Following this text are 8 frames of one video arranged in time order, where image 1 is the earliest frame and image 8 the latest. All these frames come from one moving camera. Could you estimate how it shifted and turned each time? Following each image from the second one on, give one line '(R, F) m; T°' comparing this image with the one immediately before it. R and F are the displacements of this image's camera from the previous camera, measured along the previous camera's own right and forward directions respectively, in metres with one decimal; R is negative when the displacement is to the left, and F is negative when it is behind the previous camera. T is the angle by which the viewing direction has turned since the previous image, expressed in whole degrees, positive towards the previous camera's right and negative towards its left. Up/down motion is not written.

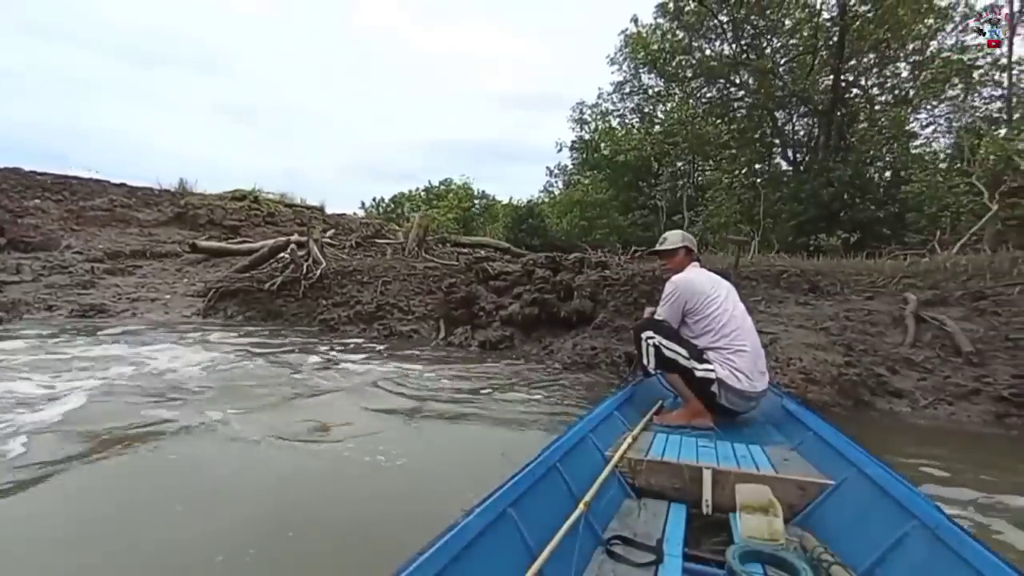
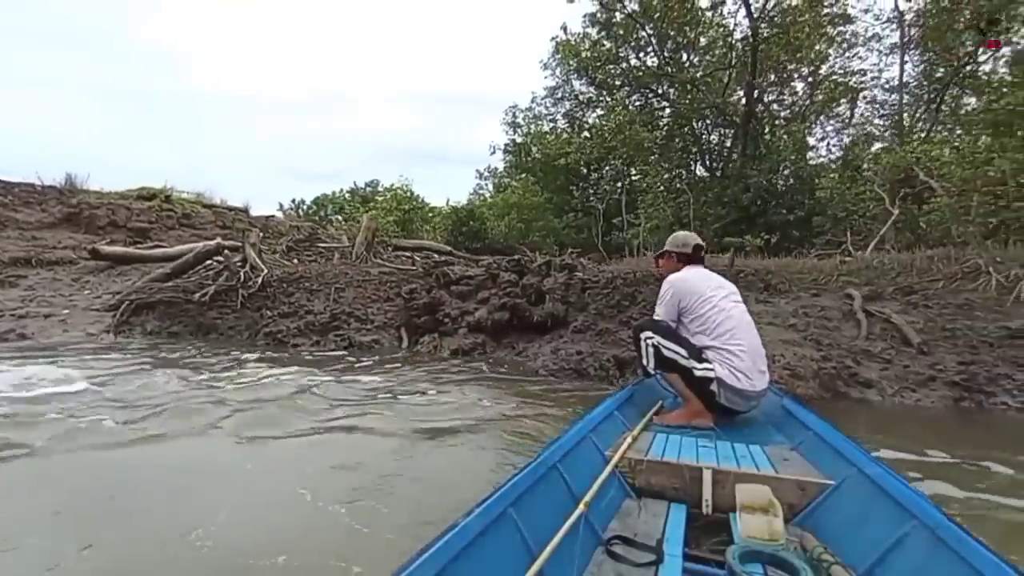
(-0.8, +0.4) m; +9°
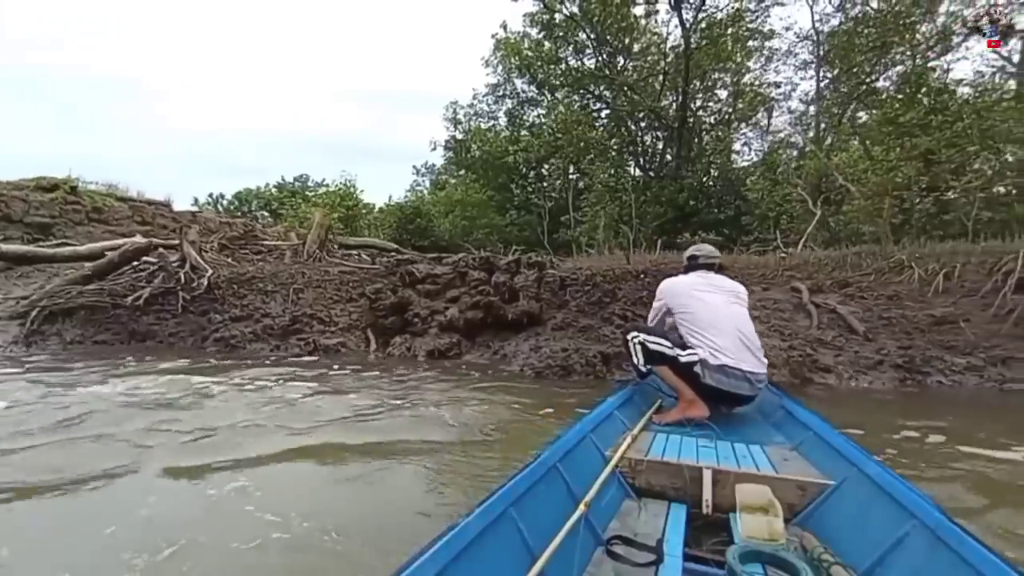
(-0.7, +0.1) m; +8°
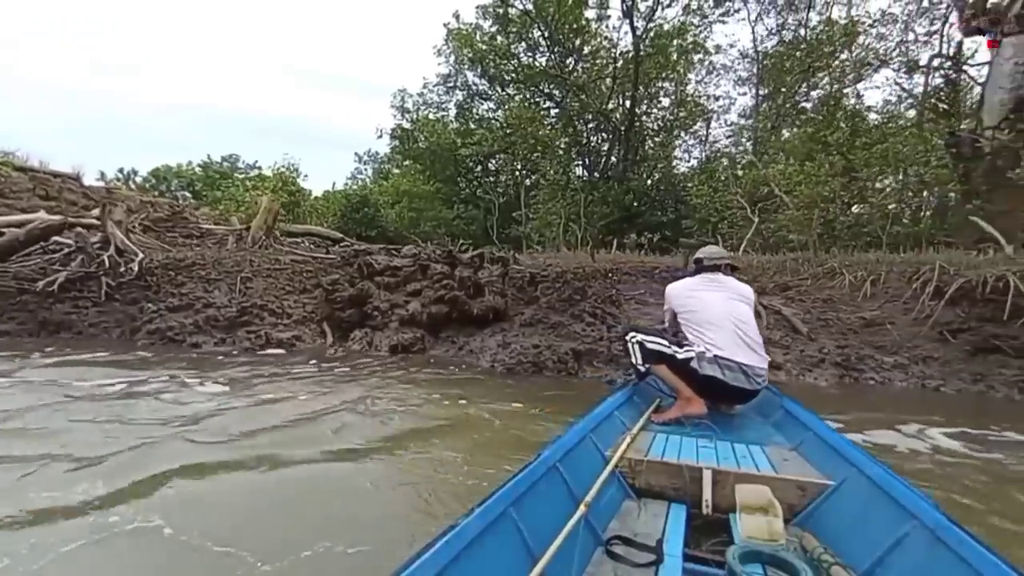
(-0.5, +0.1) m; +7°
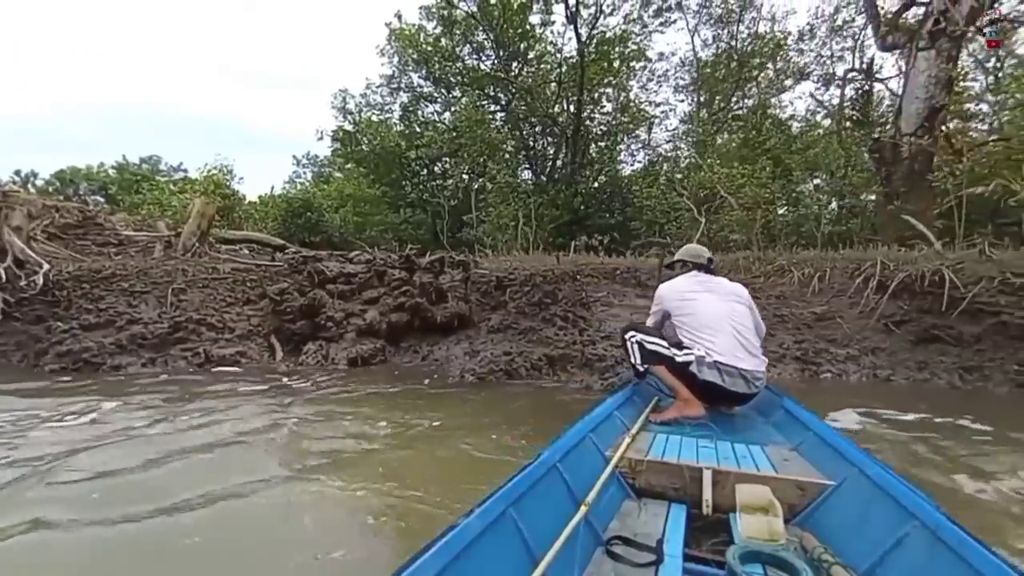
(-0.3, +0.3) m; +7°
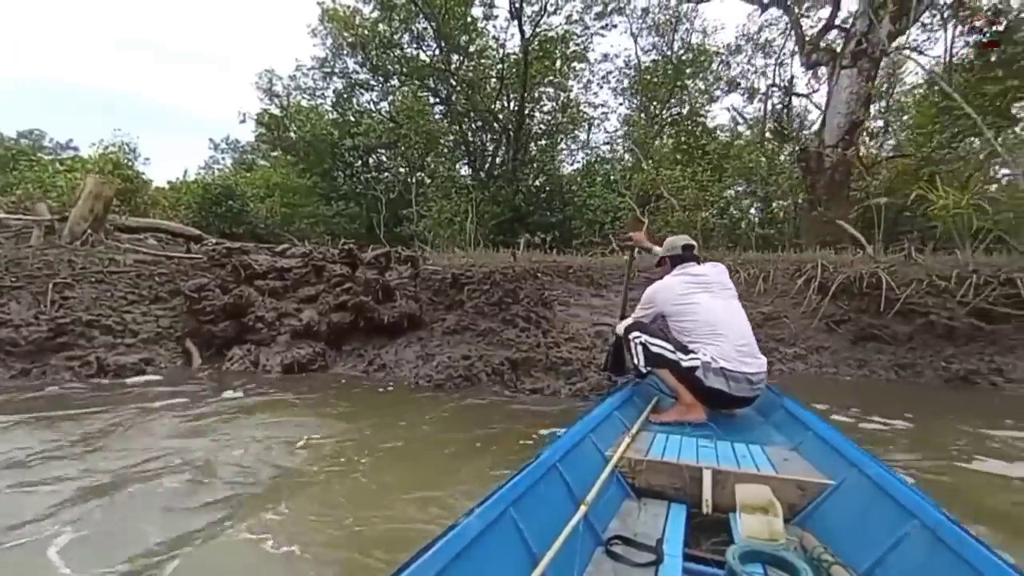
(-0.3, +0.5) m; +8°
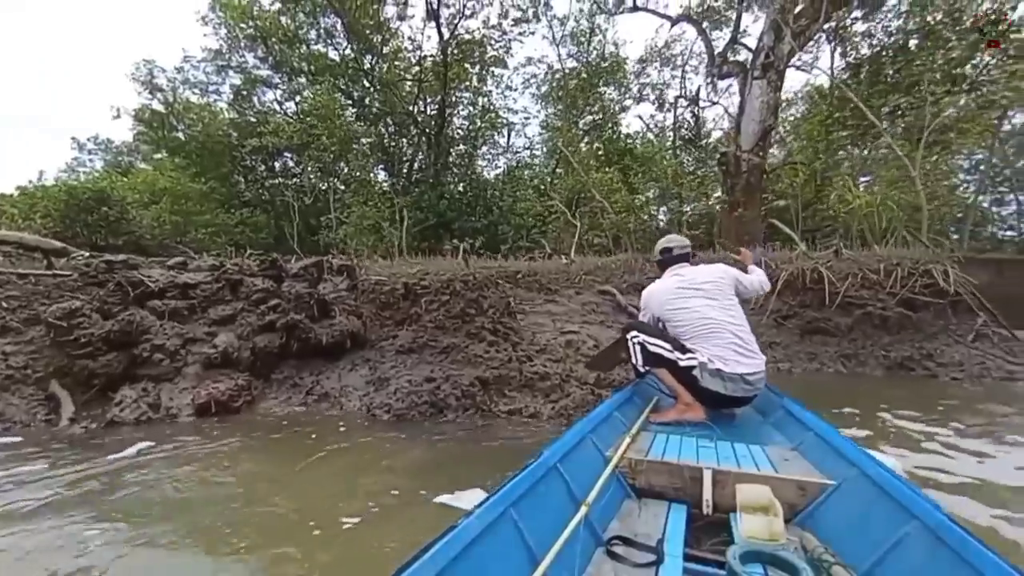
(-0.6, +0.7) m; +10°
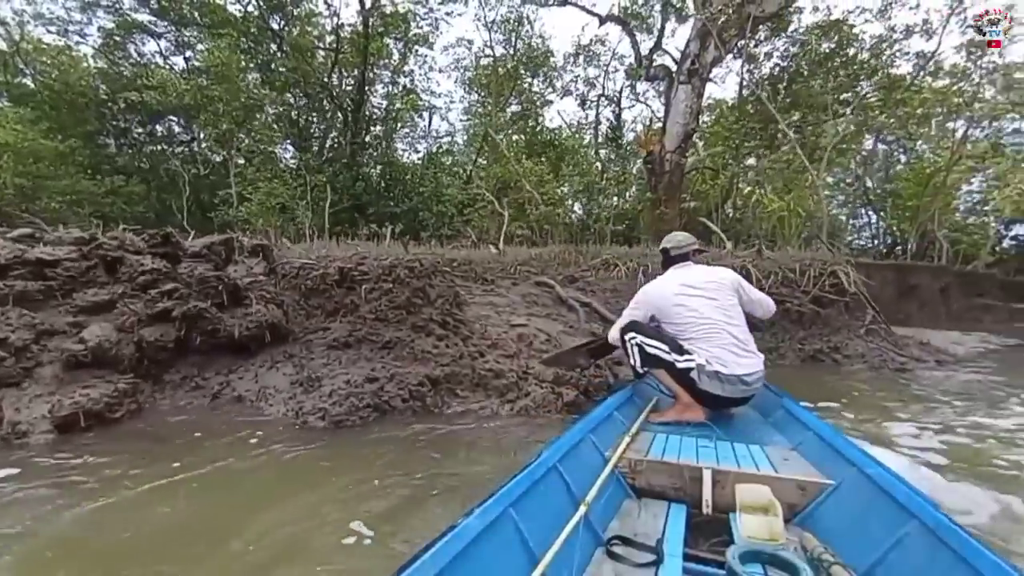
(-0.4, +0.5) m; +11°
